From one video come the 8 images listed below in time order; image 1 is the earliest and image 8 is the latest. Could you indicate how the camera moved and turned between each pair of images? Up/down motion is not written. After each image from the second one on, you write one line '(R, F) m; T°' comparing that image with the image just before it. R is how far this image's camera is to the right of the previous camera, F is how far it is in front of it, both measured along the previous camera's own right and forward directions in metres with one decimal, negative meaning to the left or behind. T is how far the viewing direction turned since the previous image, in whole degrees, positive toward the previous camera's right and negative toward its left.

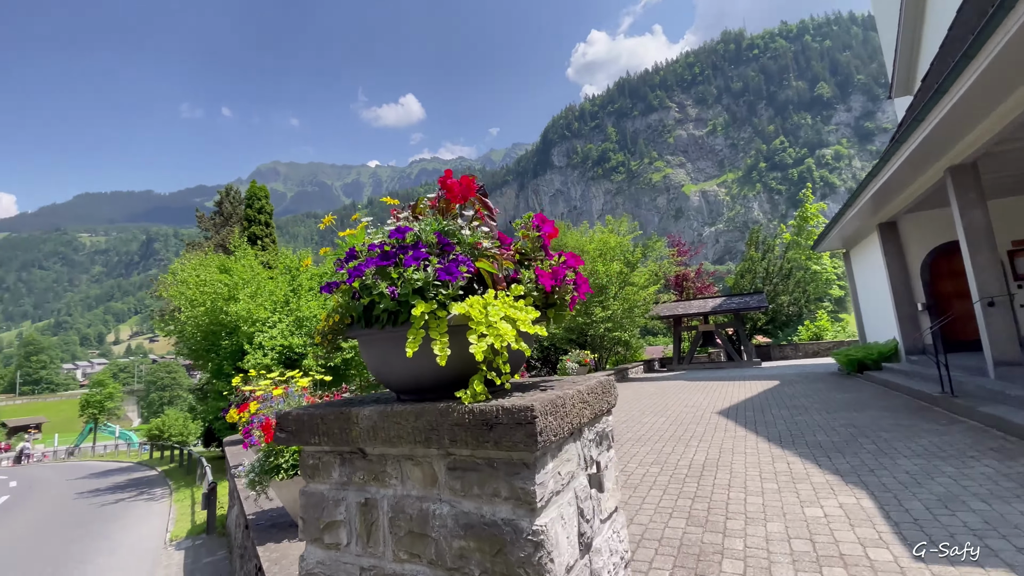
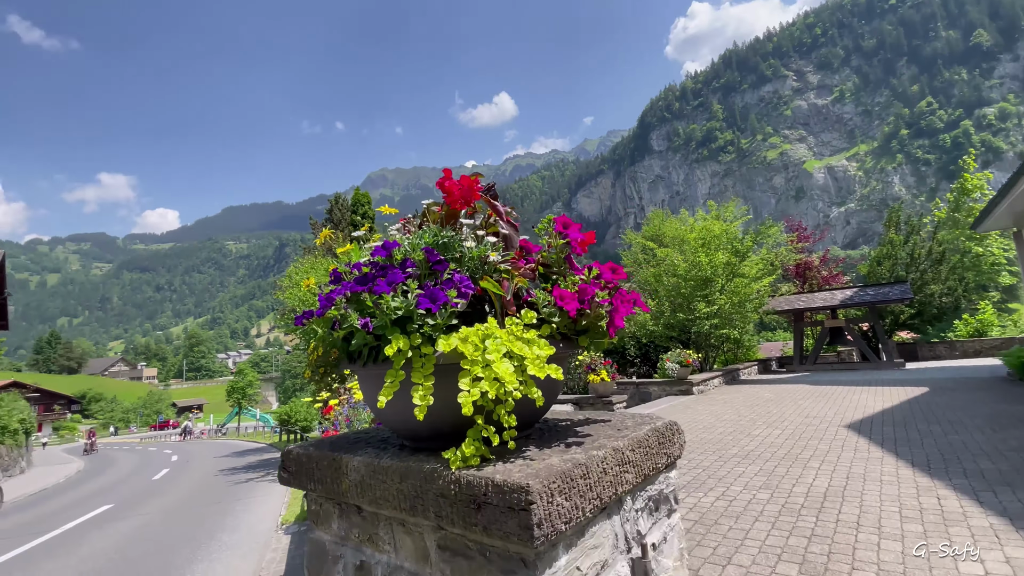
(+0.3, +0.4) m; -12°
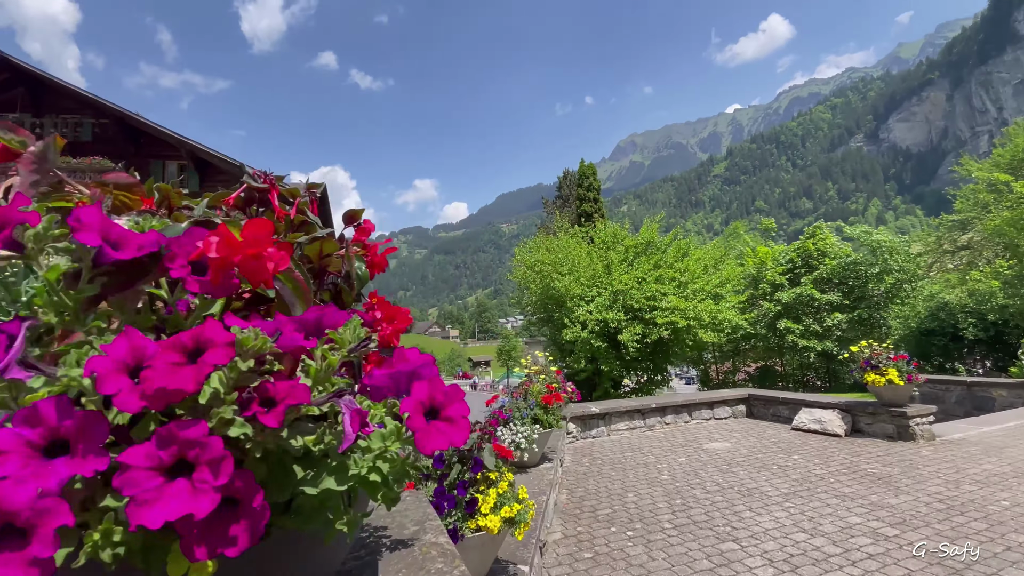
(+0.9, +1.3) m; -31°
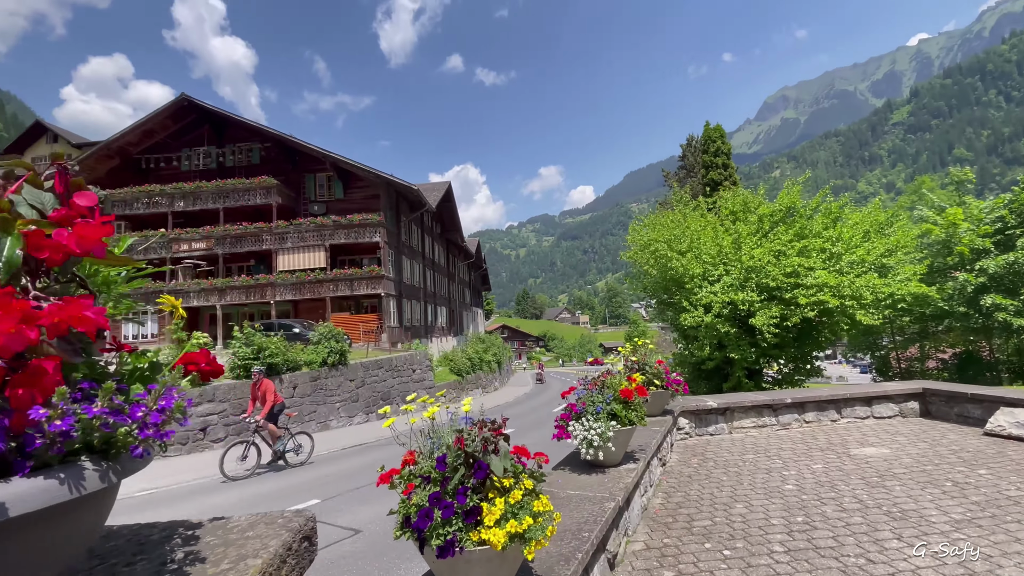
(+0.7, +0.5) m; -16°
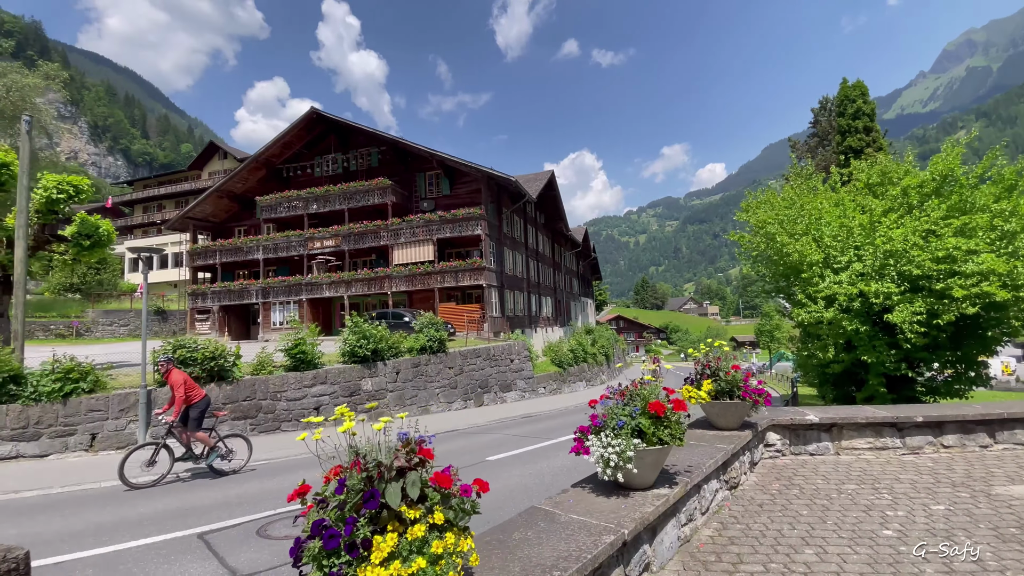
(+1.0, +0.6) m; -14°
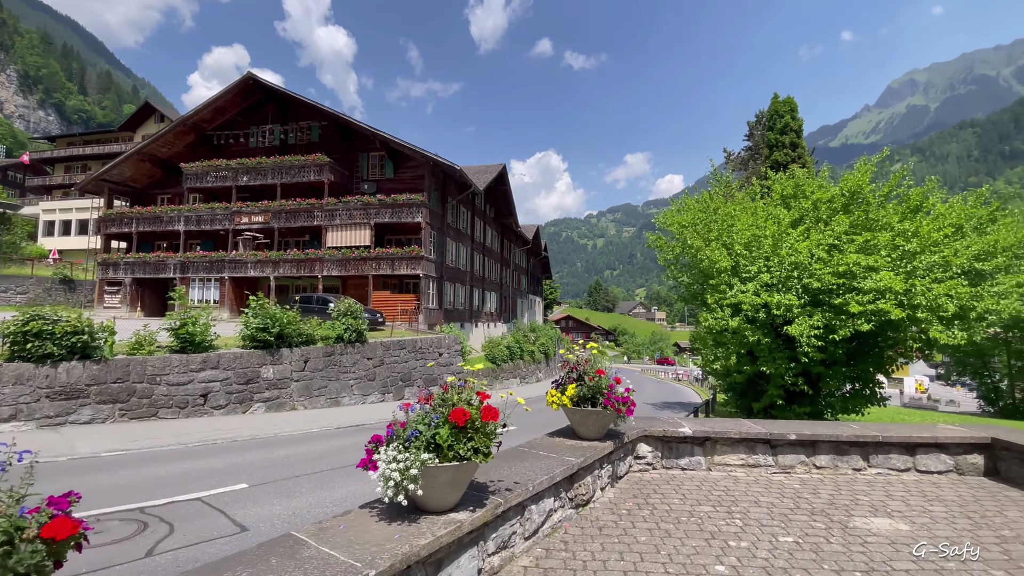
(+1.3, +0.7) m; +5°
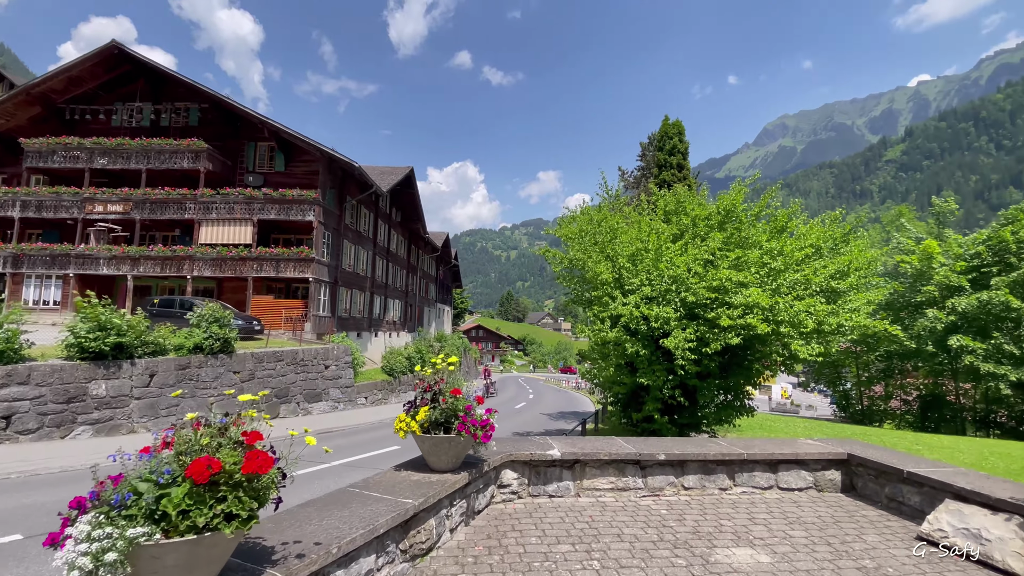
(+0.7, +0.8) m; +10°
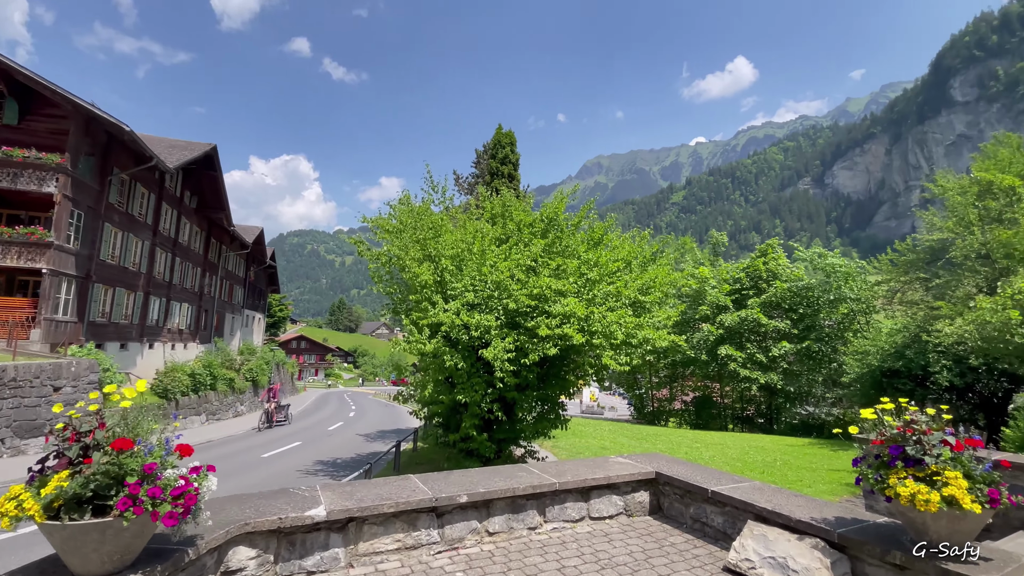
(+0.7, +1.3) m; +19°
